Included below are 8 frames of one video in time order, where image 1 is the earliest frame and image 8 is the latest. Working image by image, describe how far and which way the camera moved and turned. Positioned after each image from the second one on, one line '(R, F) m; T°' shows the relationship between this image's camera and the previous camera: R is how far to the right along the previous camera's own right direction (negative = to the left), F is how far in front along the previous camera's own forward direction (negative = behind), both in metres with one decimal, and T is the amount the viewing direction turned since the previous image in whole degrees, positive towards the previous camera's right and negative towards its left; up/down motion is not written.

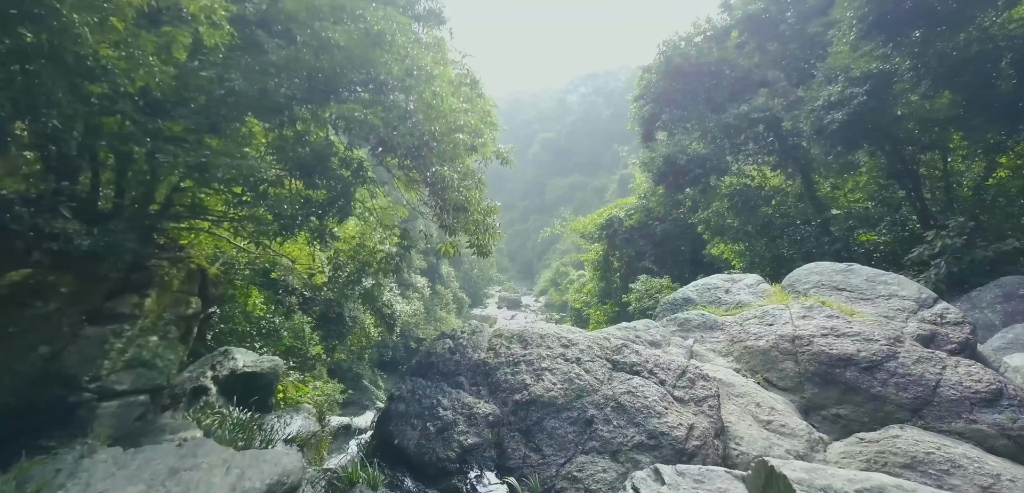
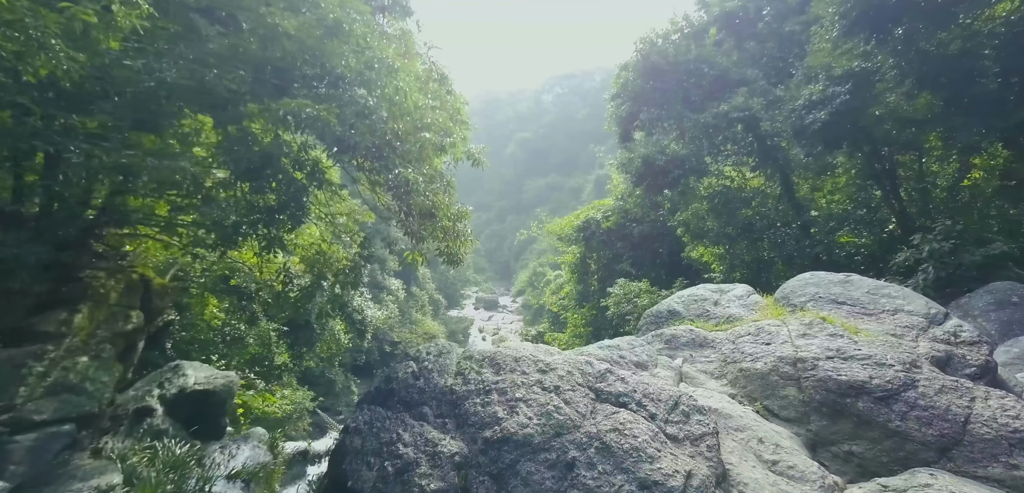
(0.0, +0.4) m; +3°
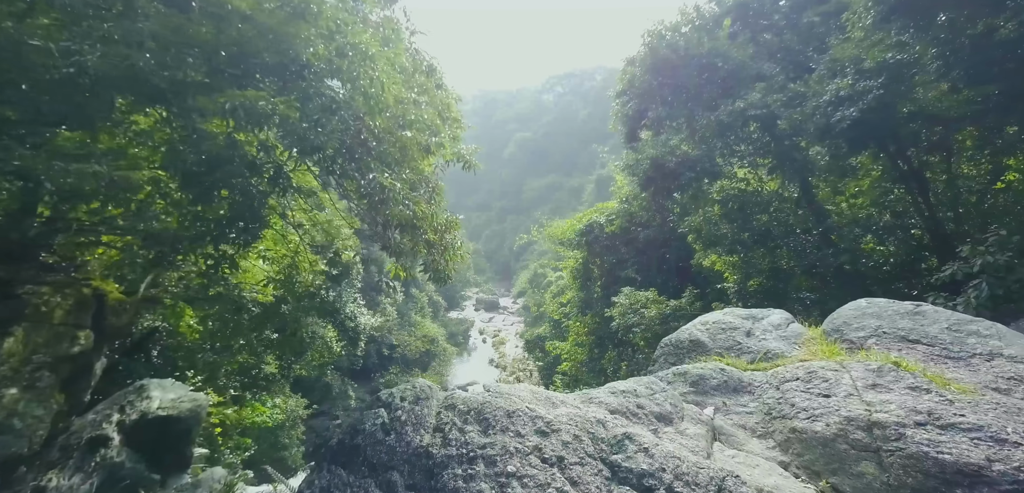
(0.0, +0.7) m; 0°
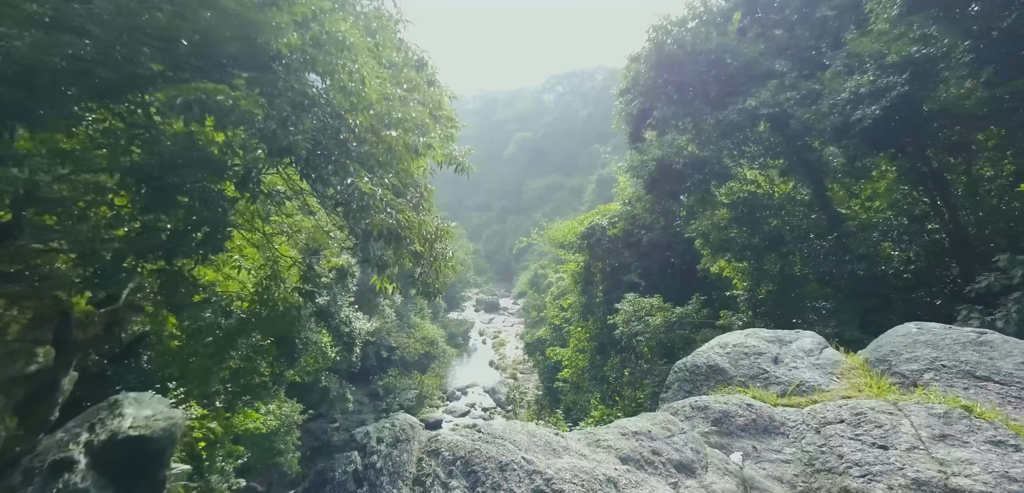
(0.0, +0.5) m; 0°
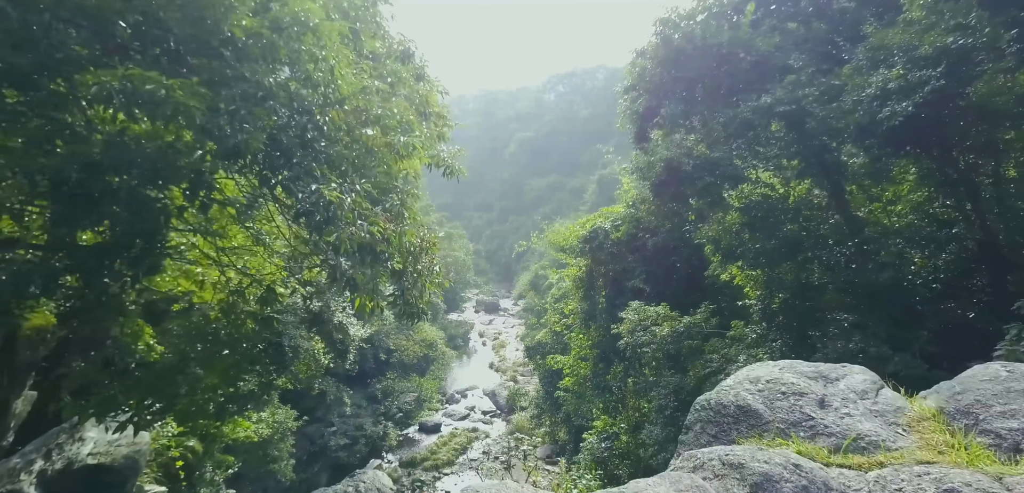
(0.0, +0.6) m; 0°
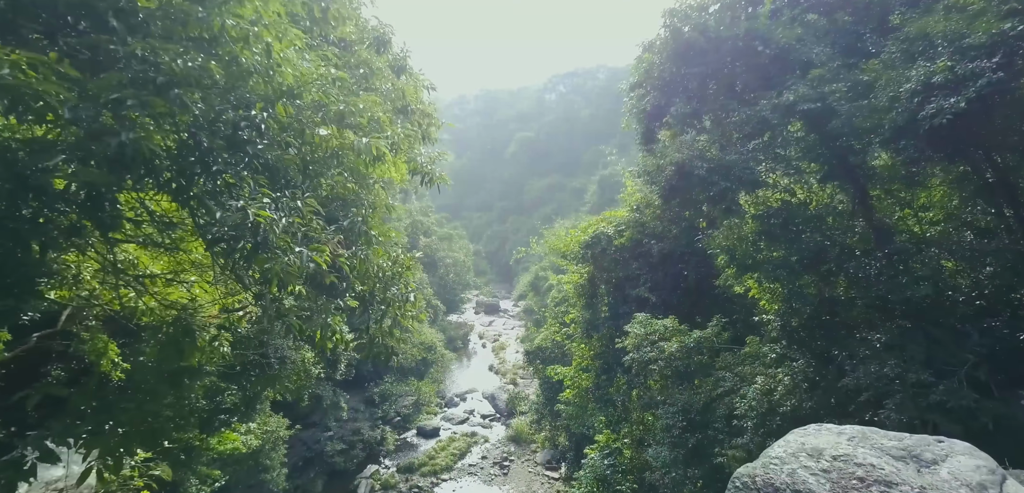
(+0.1, +0.7) m; 0°
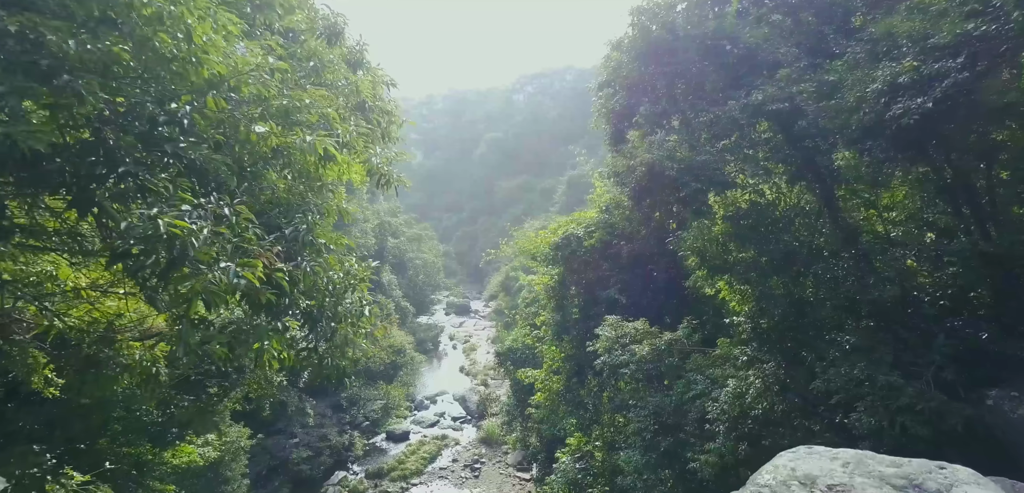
(0.0, +0.3) m; +3°
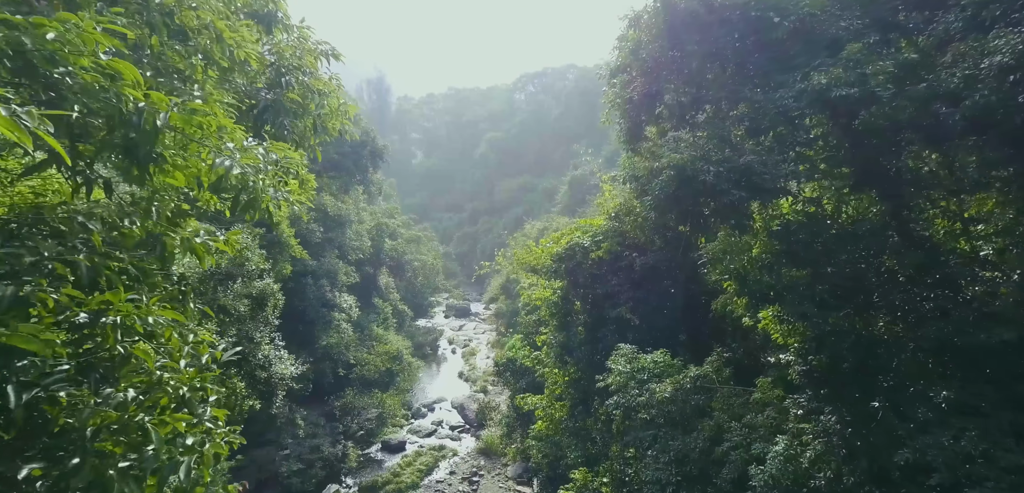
(+0.1, +1.6) m; 0°
